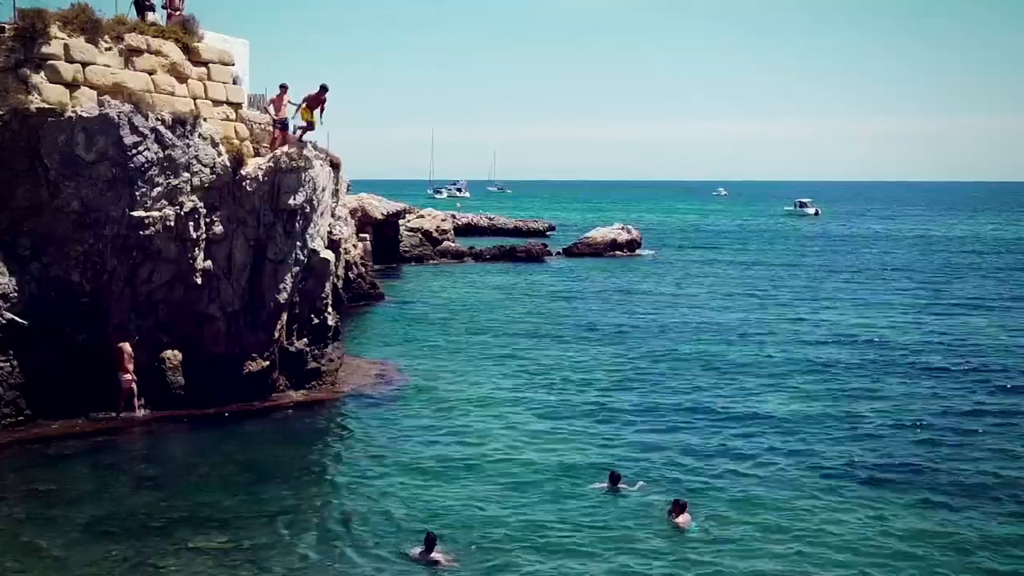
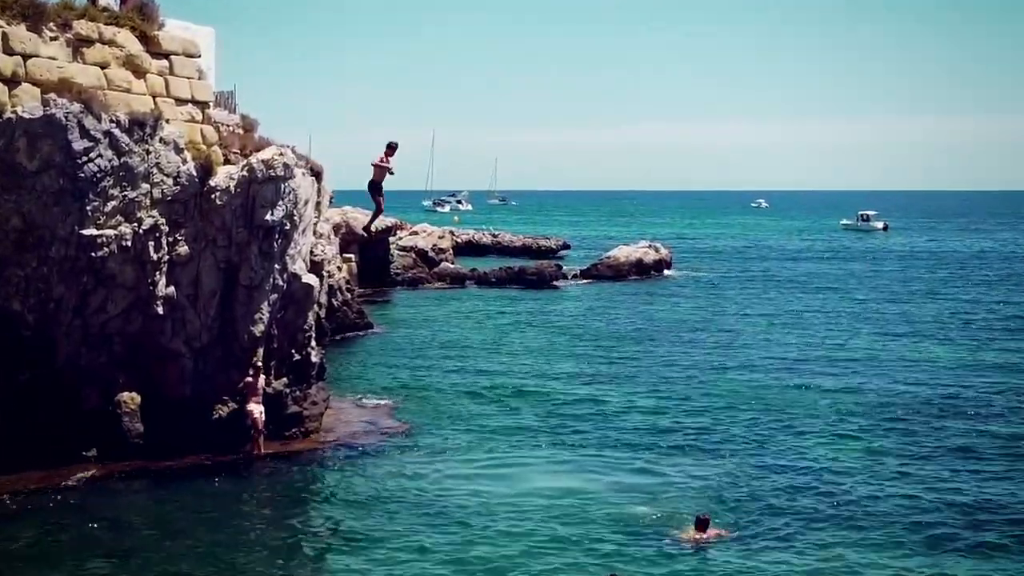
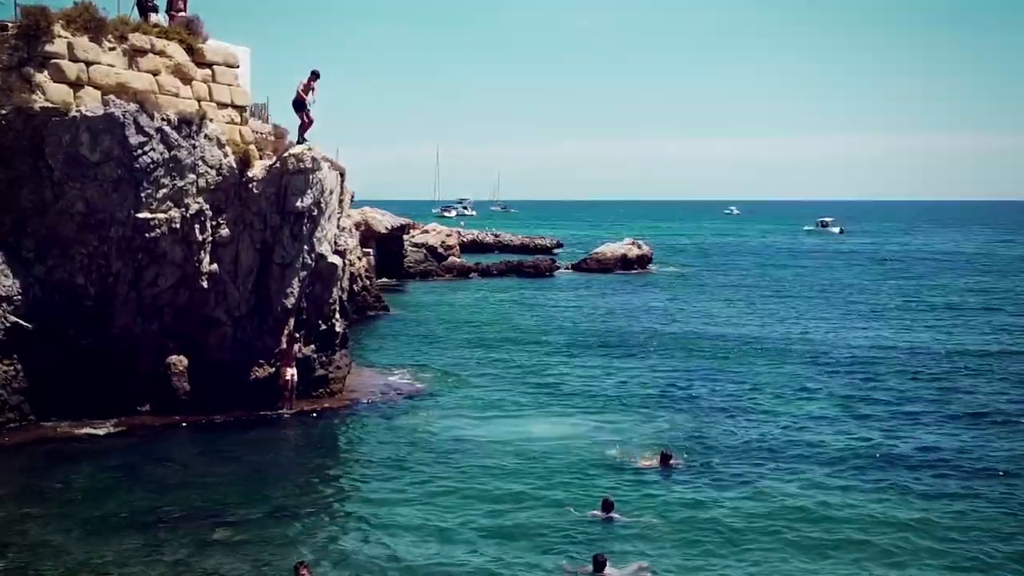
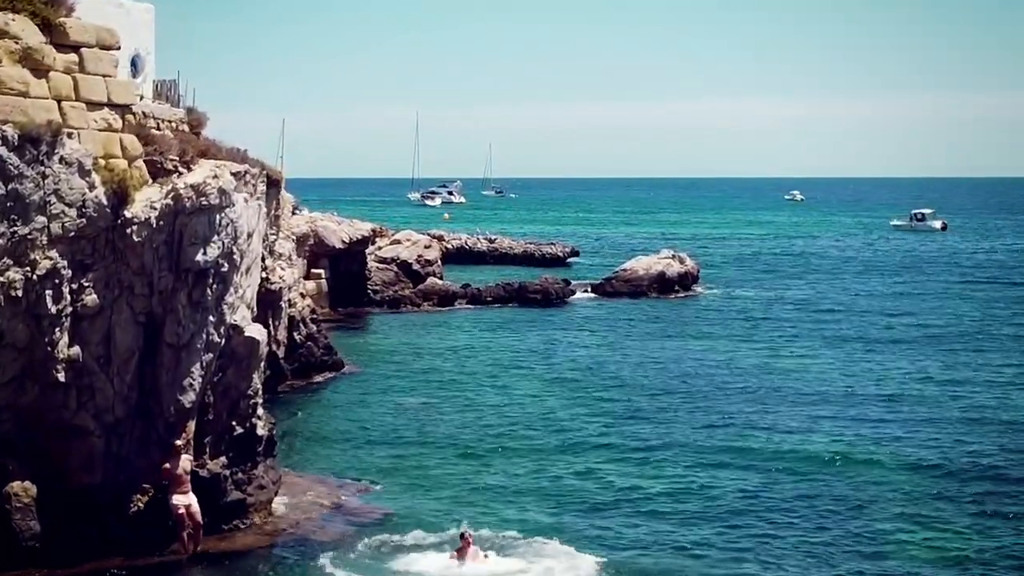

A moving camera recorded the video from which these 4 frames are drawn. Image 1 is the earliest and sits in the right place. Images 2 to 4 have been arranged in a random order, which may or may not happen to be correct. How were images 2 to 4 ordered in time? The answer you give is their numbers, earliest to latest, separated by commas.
3, 2, 4
